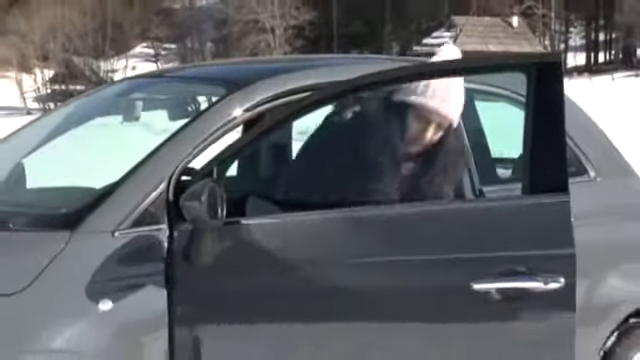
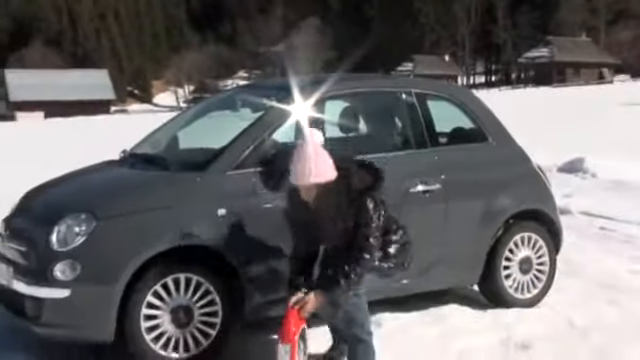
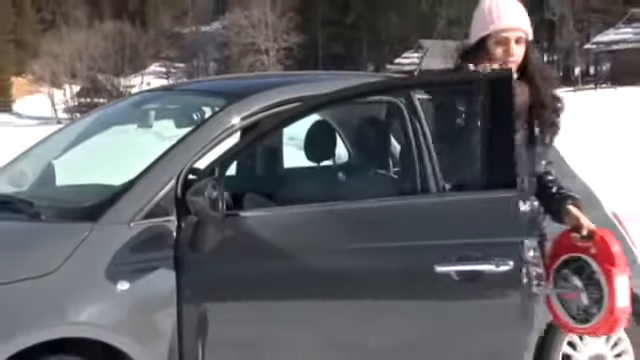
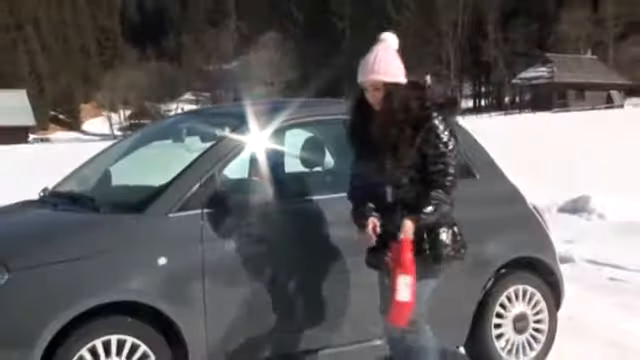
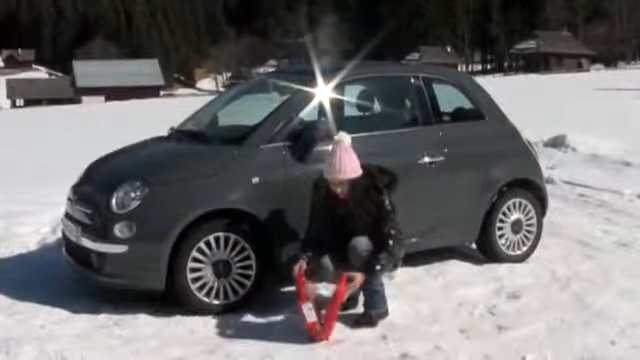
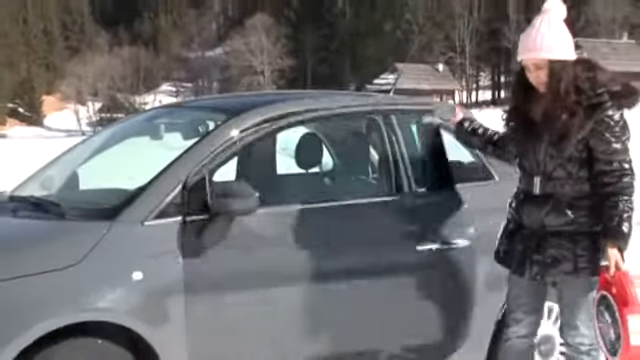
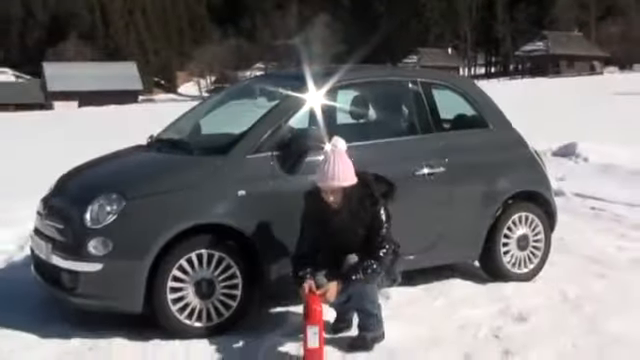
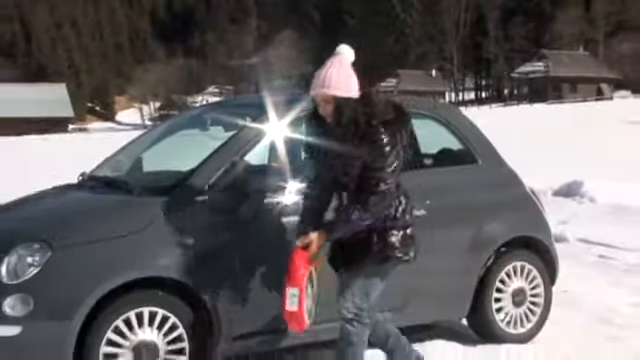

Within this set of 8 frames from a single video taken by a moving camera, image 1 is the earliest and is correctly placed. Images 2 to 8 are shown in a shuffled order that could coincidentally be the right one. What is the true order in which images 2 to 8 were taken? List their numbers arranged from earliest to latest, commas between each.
3, 6, 4, 8, 2, 7, 5
